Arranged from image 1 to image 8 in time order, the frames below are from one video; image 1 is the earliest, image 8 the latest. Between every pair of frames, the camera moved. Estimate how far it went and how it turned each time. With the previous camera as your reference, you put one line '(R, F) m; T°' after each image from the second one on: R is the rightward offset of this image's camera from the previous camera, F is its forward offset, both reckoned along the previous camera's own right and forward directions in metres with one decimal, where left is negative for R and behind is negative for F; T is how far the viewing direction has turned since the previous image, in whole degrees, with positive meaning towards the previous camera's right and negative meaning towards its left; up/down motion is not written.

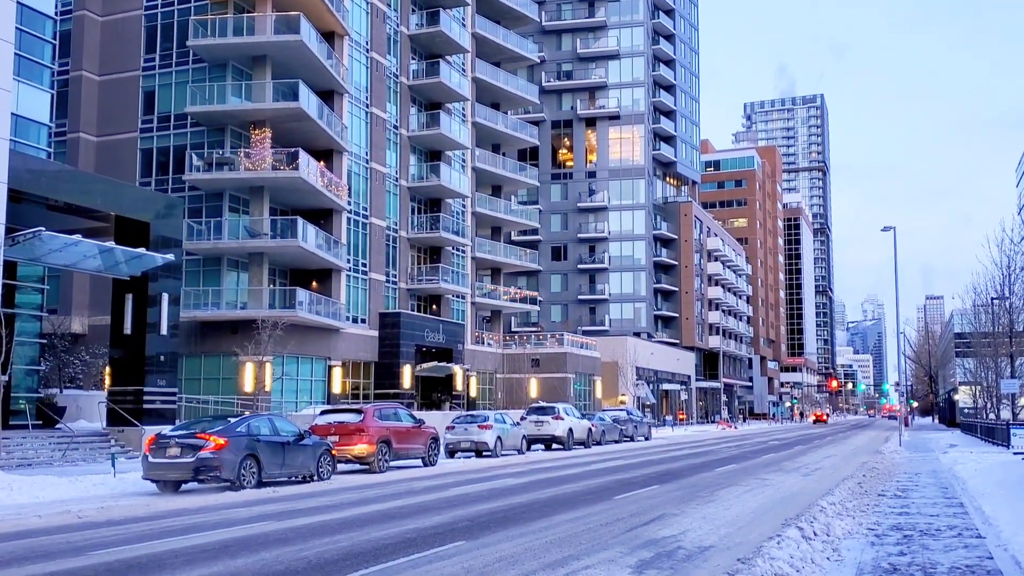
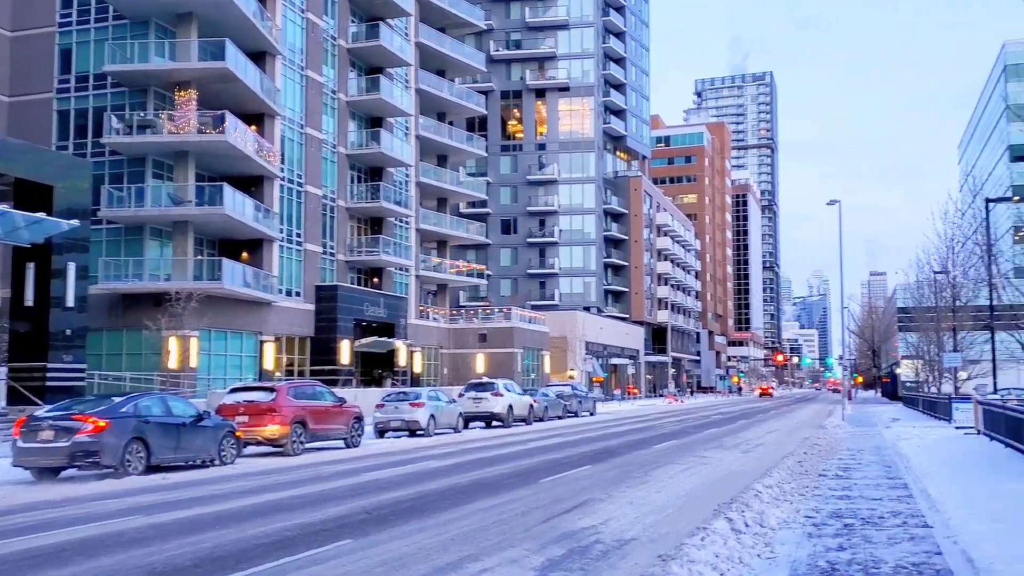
(+0.6, +1.5) m; +3°
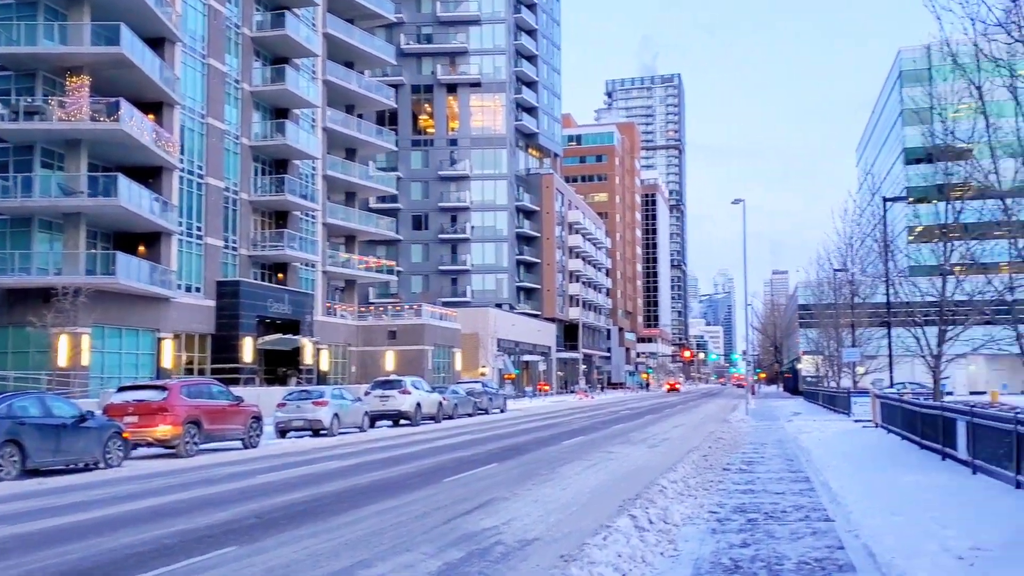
(+0.2, +0.4) m; +5°
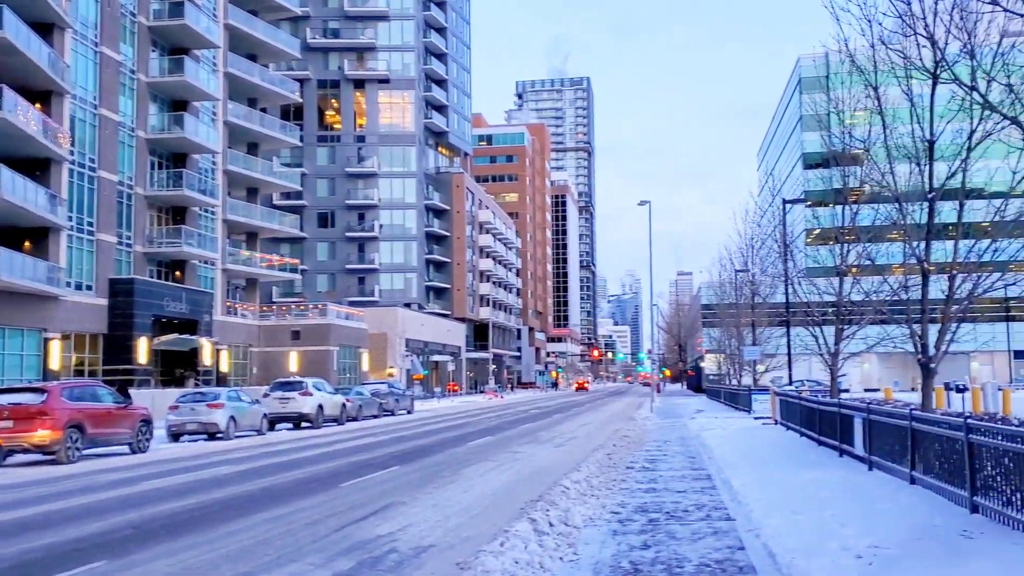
(+0.2, +0.4) m; +5°
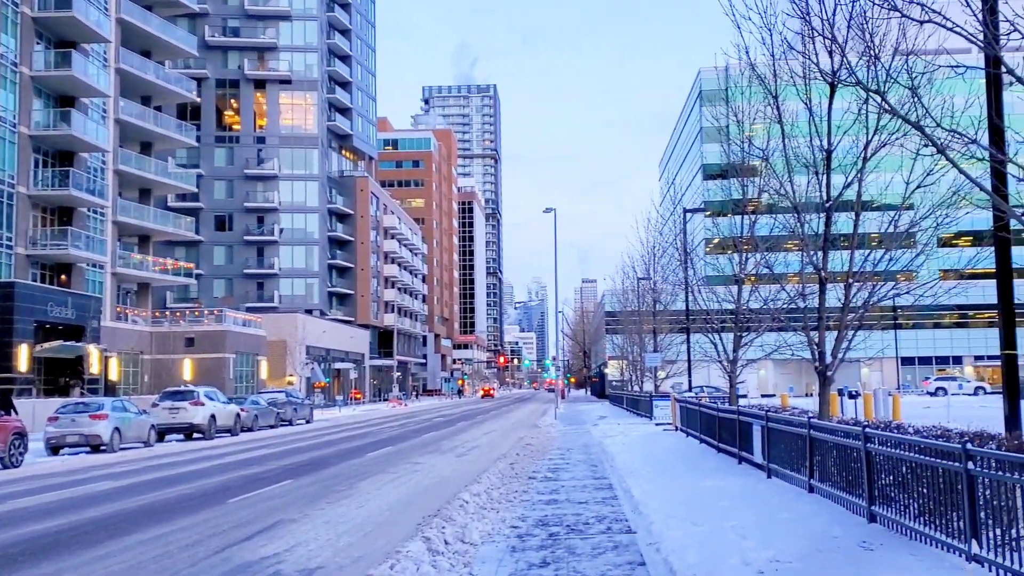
(+0.1, +0.4) m; +6°
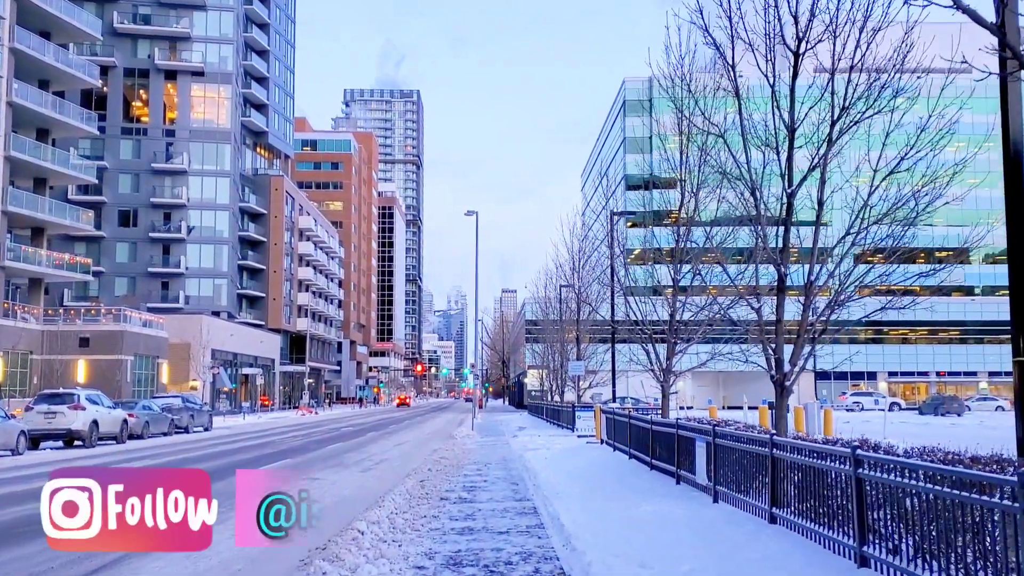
(+0.1, +1.9) m; +5°
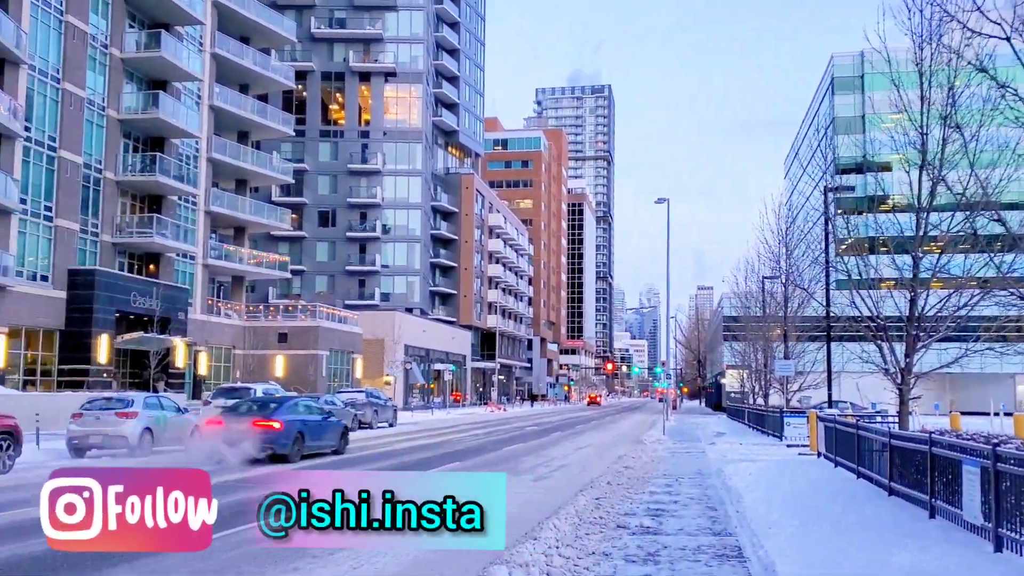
(0.0, +2.8) m; -12°
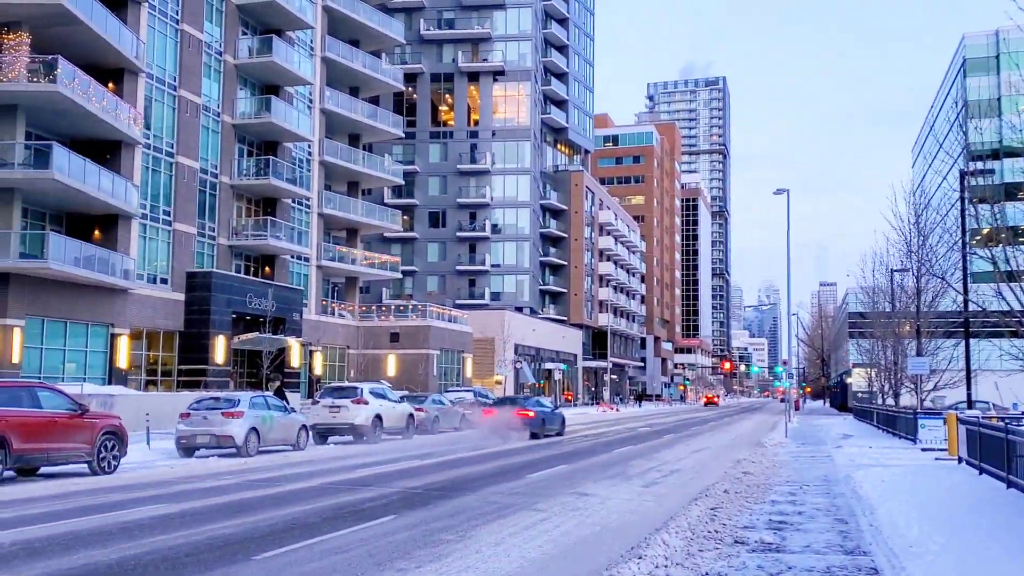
(+0.1, +1.0) m; -7°
